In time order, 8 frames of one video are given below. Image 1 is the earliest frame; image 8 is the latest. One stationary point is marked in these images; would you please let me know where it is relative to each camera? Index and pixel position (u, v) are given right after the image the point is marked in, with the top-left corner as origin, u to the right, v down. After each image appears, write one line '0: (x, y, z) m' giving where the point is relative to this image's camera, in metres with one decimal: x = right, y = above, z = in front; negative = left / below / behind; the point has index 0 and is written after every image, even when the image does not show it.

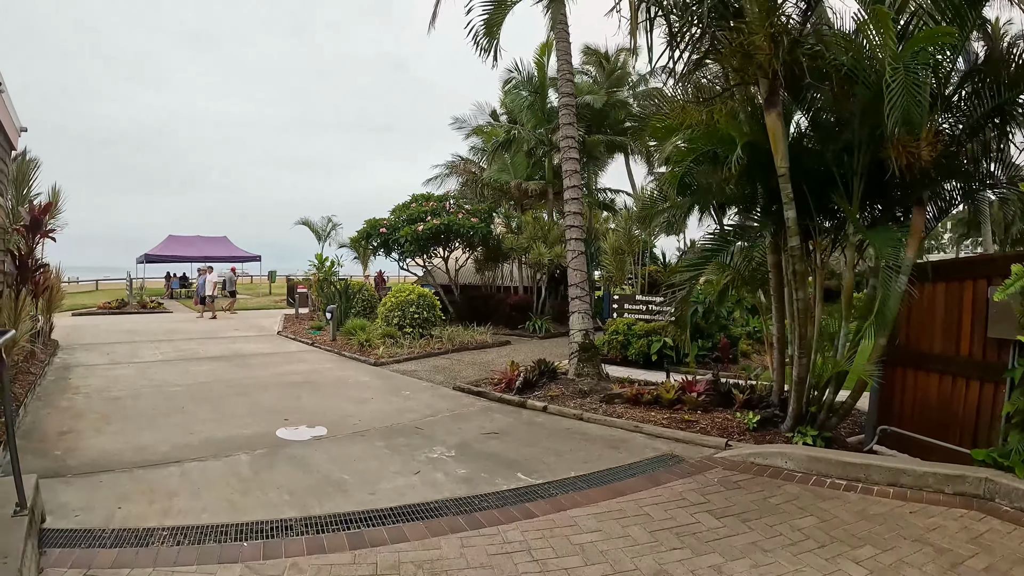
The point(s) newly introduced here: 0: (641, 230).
0: (+1.3, +0.6, +11.3) m
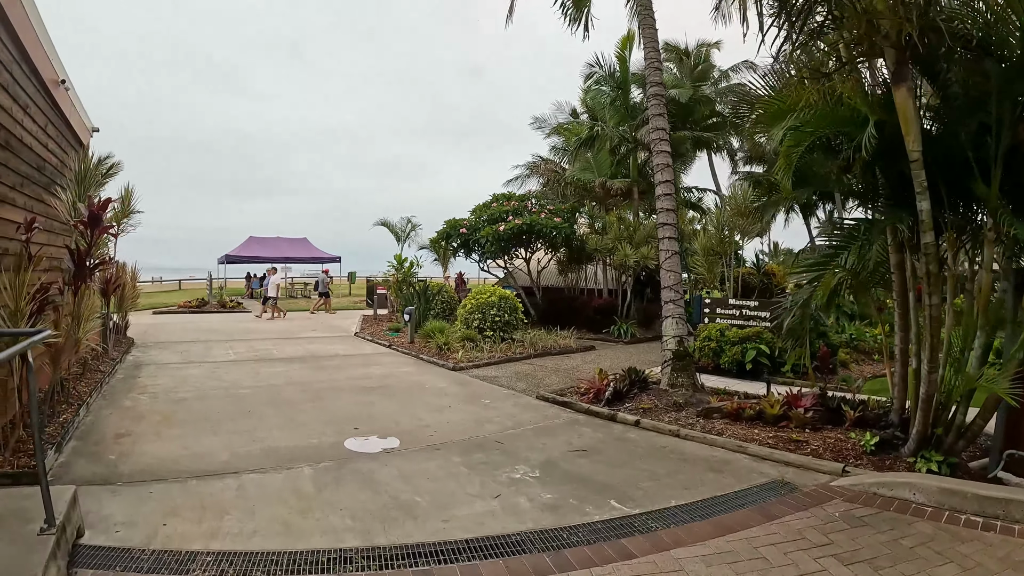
0: (+2.2, +0.5, +10.7) m
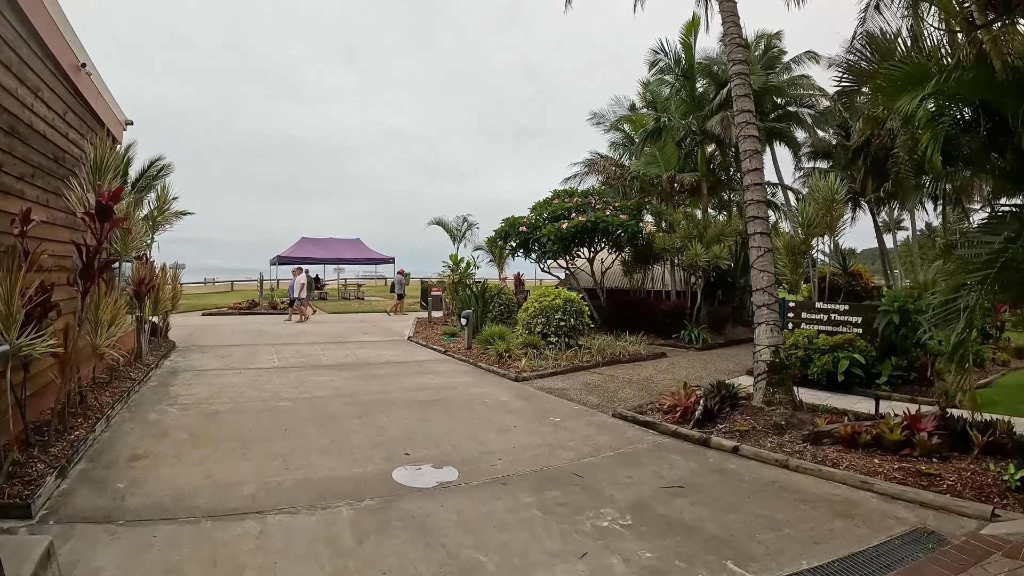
0: (+2.8, +0.5, +9.7) m
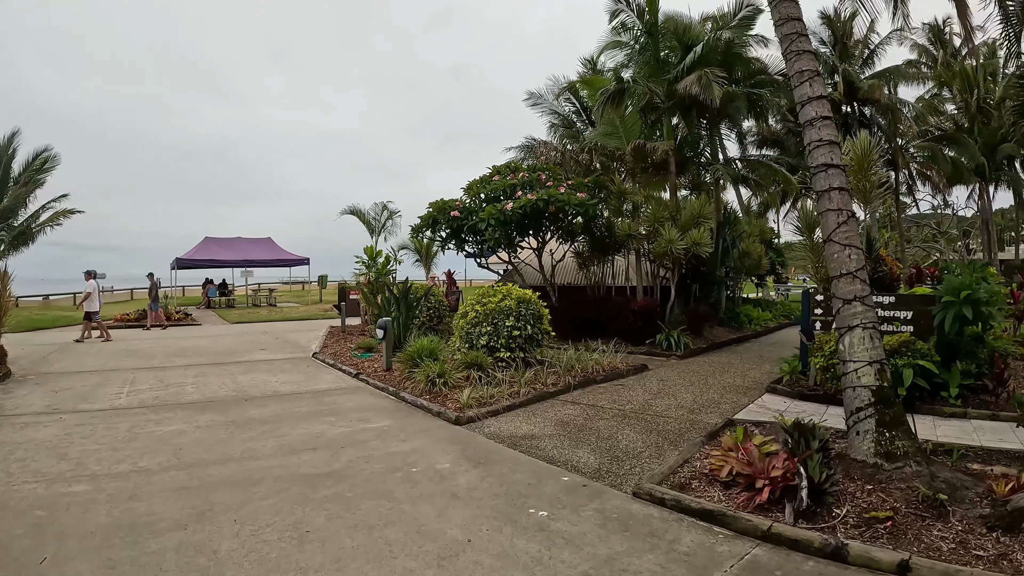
0: (+2.3, +0.6, +7.4) m
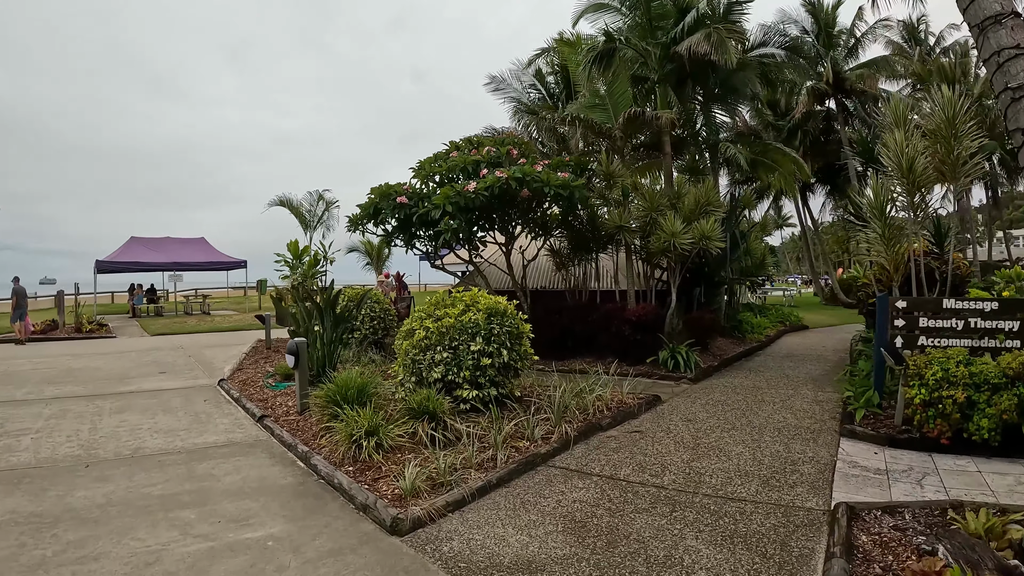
0: (+2.2, +0.6, +5.4) m
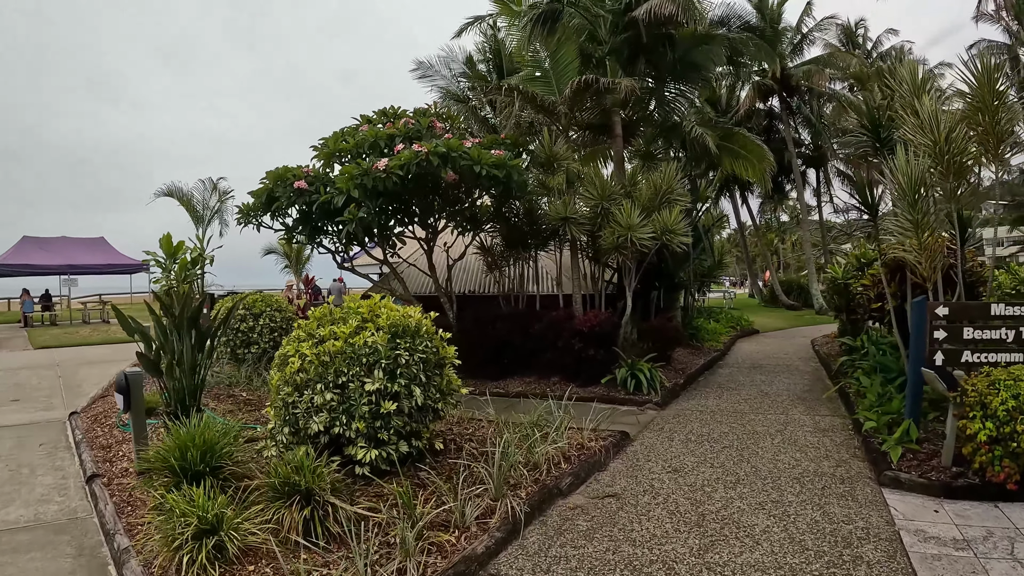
0: (+1.9, +0.6, +4.2) m
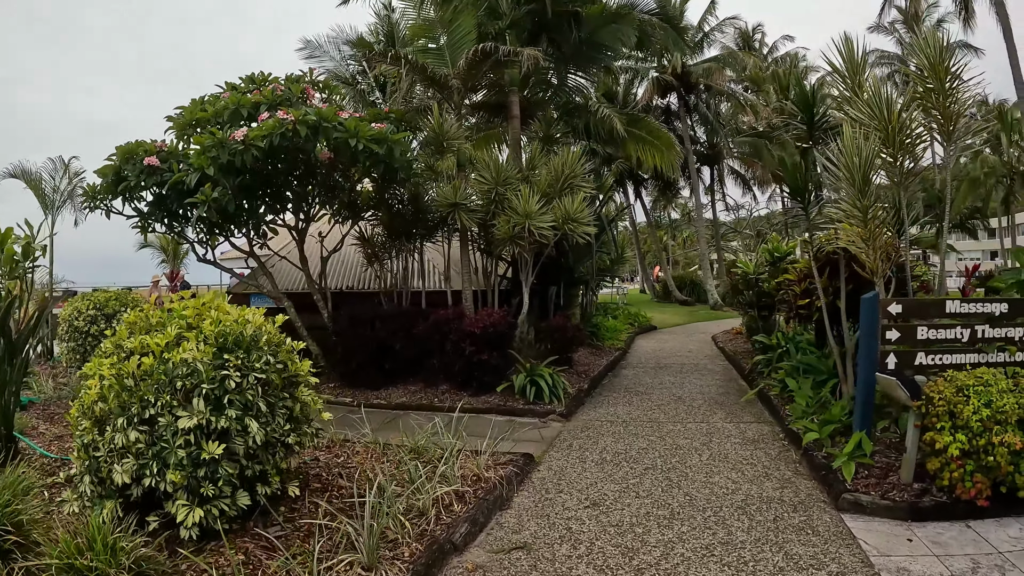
0: (+1.5, +0.6, +3.7) m
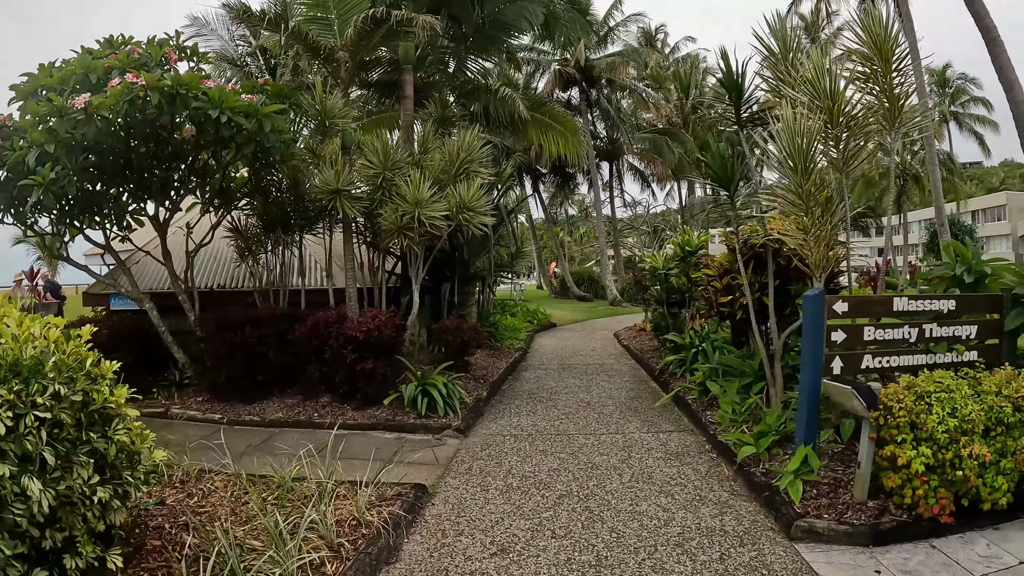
0: (+1.1, +0.7, +3.2) m
